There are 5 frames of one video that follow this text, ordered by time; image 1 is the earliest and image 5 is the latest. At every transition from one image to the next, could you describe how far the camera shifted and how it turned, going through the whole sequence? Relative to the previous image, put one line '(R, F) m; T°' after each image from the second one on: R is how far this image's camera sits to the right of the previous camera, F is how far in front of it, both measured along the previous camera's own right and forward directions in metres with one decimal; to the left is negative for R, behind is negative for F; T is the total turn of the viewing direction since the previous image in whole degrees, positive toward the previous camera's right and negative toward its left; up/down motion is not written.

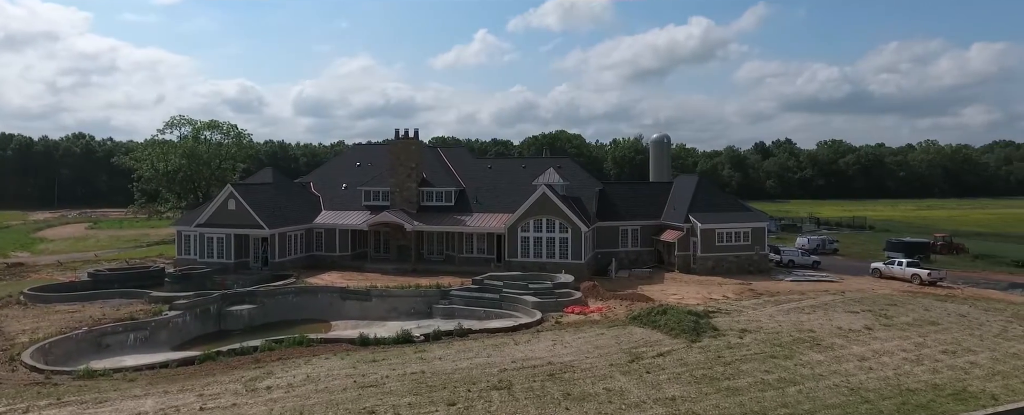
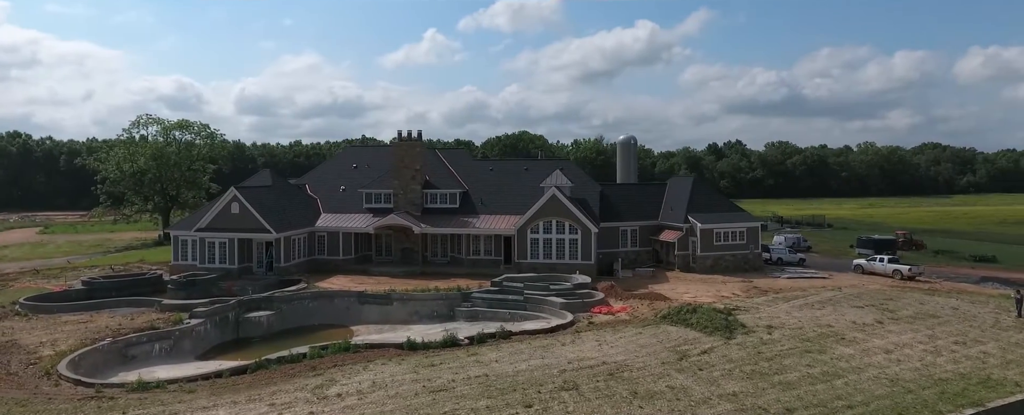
(-4.1, -0.2) m; +5°
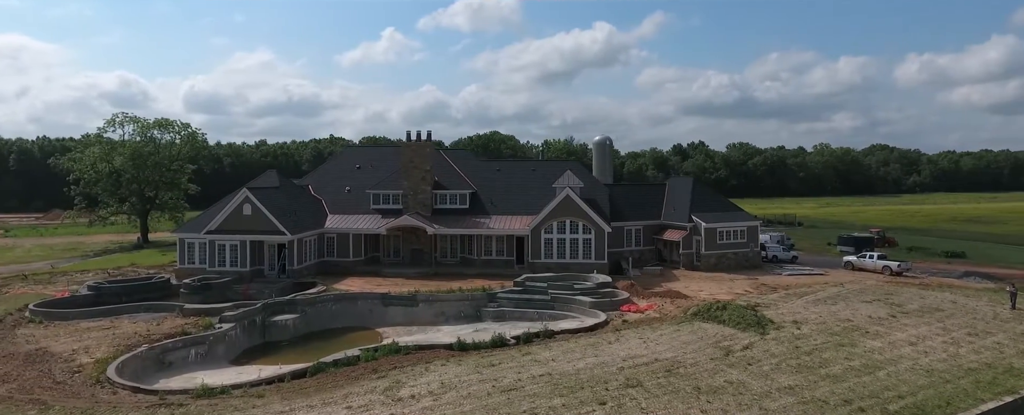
(-3.9, -0.1) m; +4°
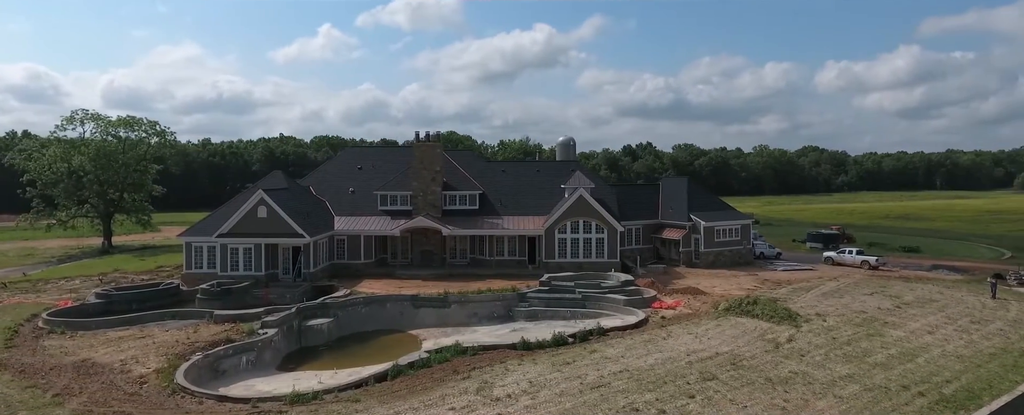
(-5.3, 0.0) m; +6°
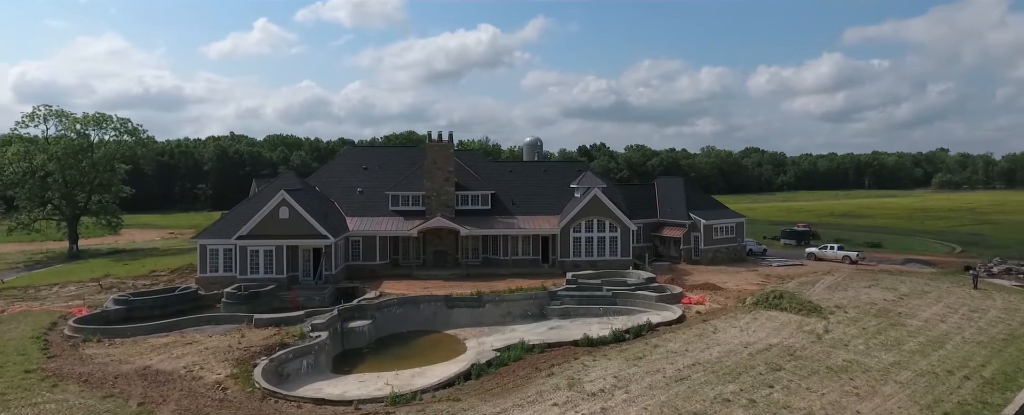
(-5.1, 0.0) m; +6°
